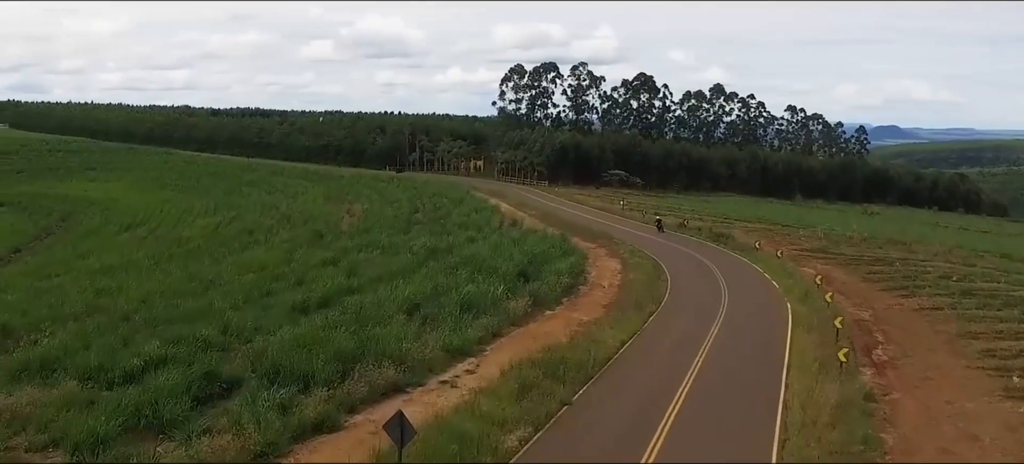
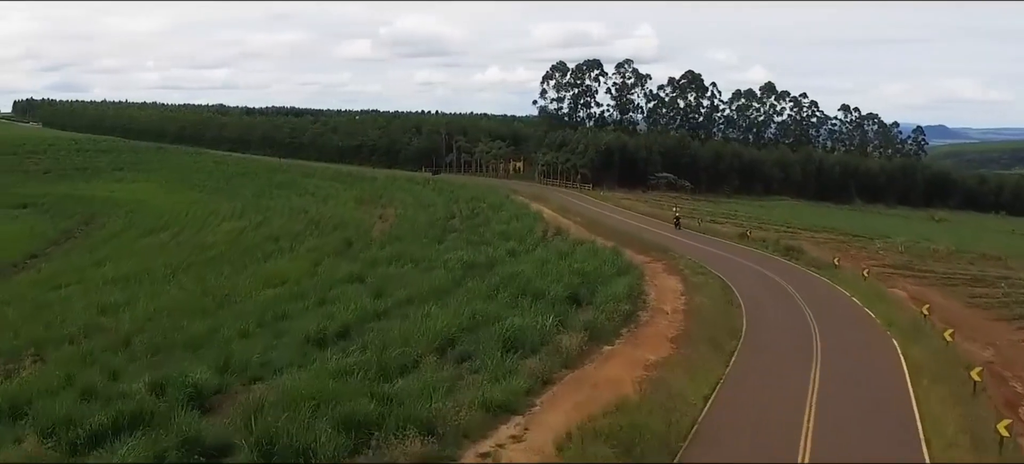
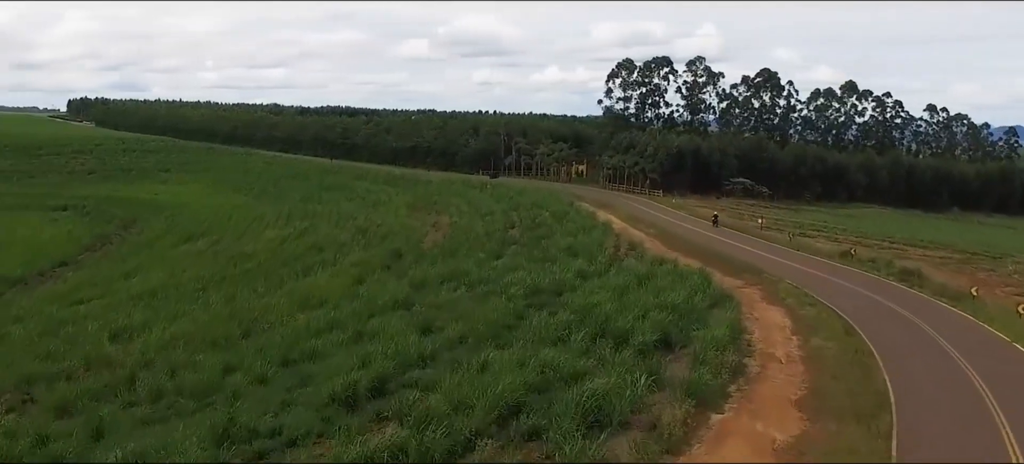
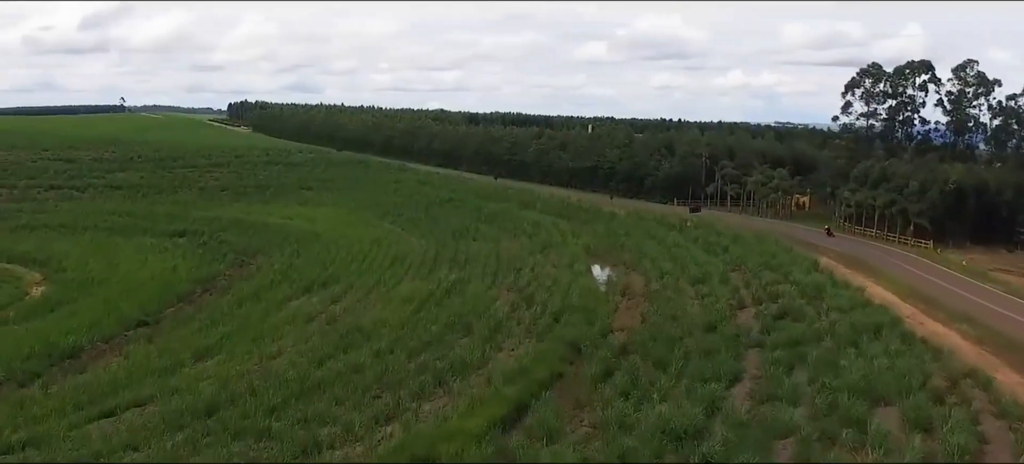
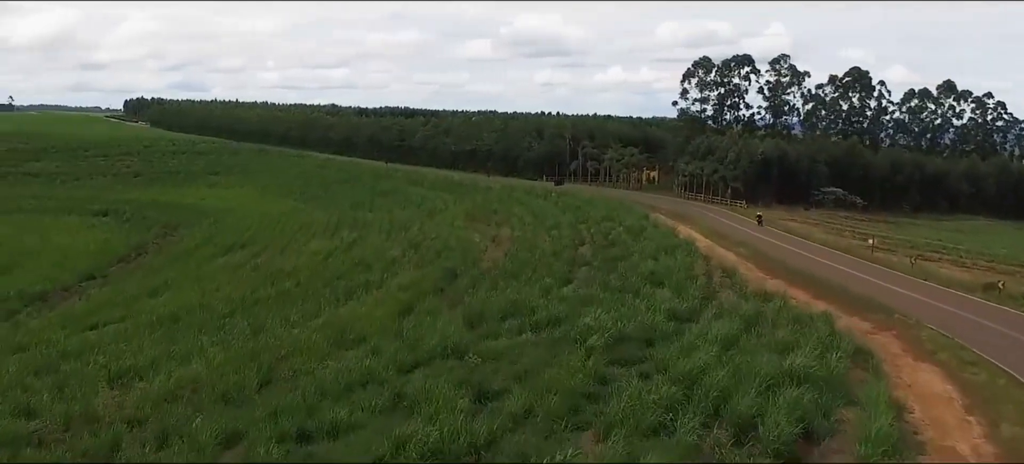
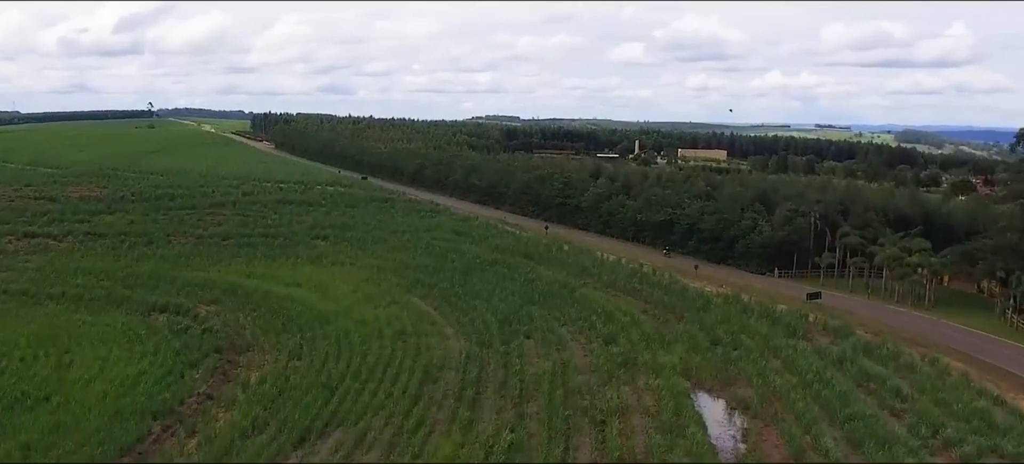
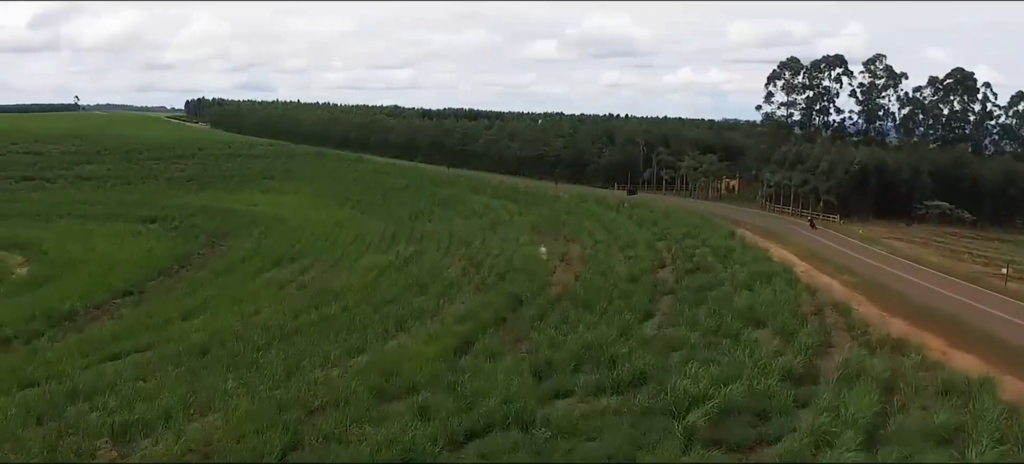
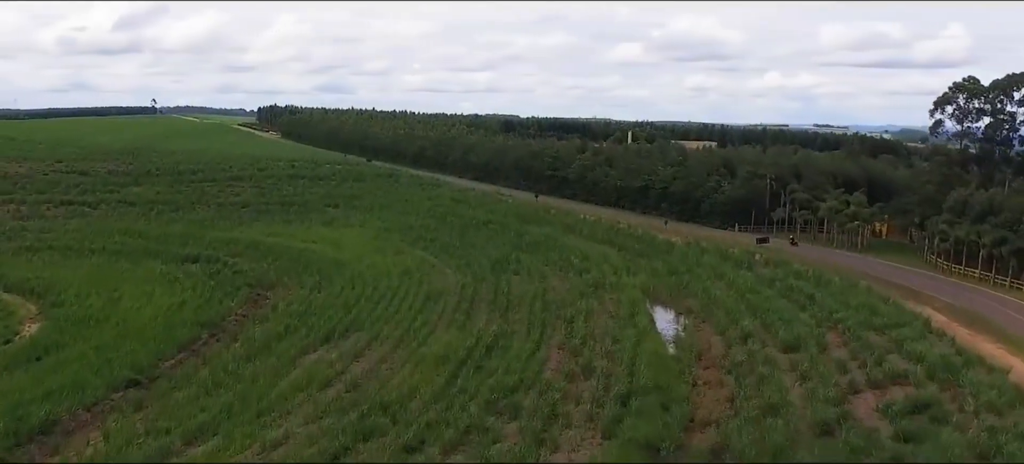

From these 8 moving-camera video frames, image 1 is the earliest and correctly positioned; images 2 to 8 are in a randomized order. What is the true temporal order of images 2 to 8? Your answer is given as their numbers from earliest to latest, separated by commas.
2, 3, 5, 7, 4, 8, 6
